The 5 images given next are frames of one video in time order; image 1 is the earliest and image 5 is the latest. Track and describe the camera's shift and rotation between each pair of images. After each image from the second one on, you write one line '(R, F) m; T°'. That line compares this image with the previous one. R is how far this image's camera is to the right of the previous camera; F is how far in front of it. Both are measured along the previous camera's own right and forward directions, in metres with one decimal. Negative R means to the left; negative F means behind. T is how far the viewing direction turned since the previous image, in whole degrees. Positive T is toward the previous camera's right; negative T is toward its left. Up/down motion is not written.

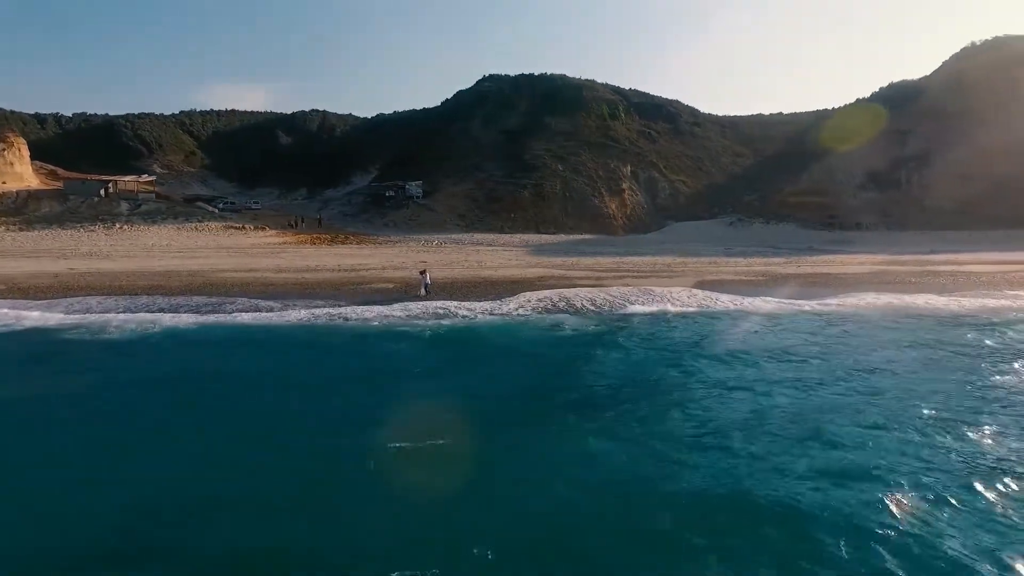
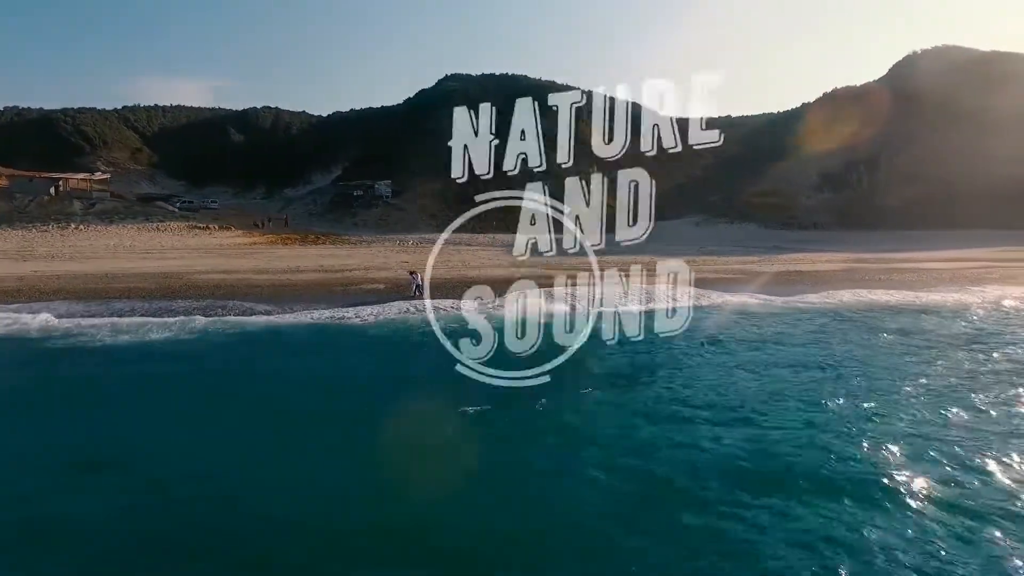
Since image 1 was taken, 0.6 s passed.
(-1.4, 0.0) m; +5°
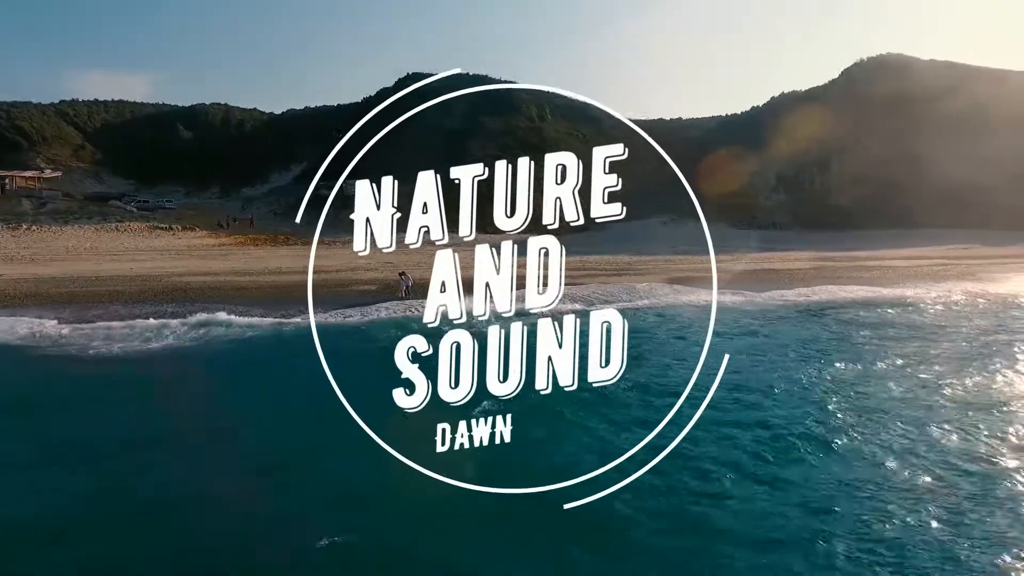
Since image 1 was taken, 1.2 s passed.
(-1.4, 0.0) m; +5°
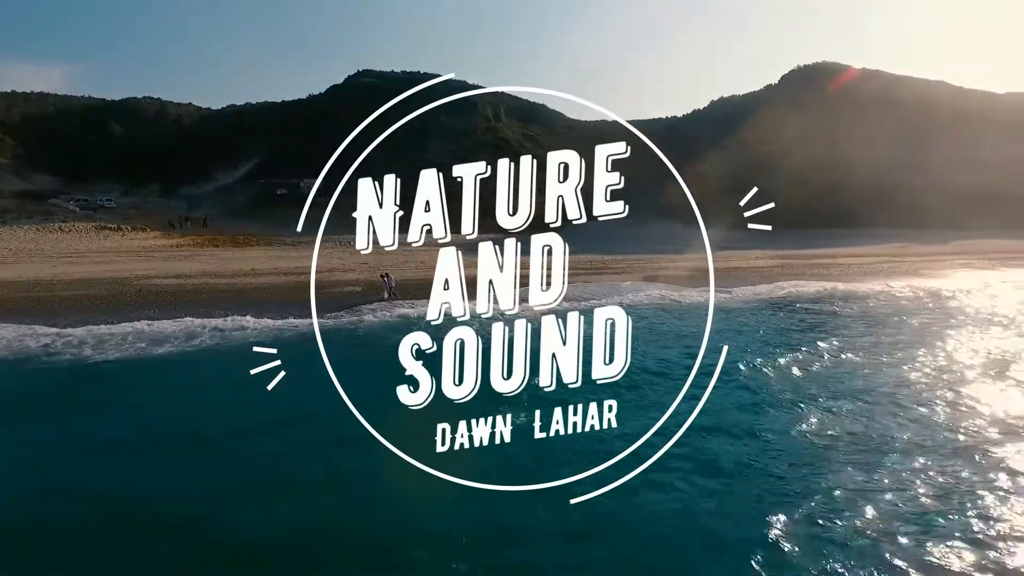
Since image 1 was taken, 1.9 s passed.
(-1.7, 0.0) m; +6°
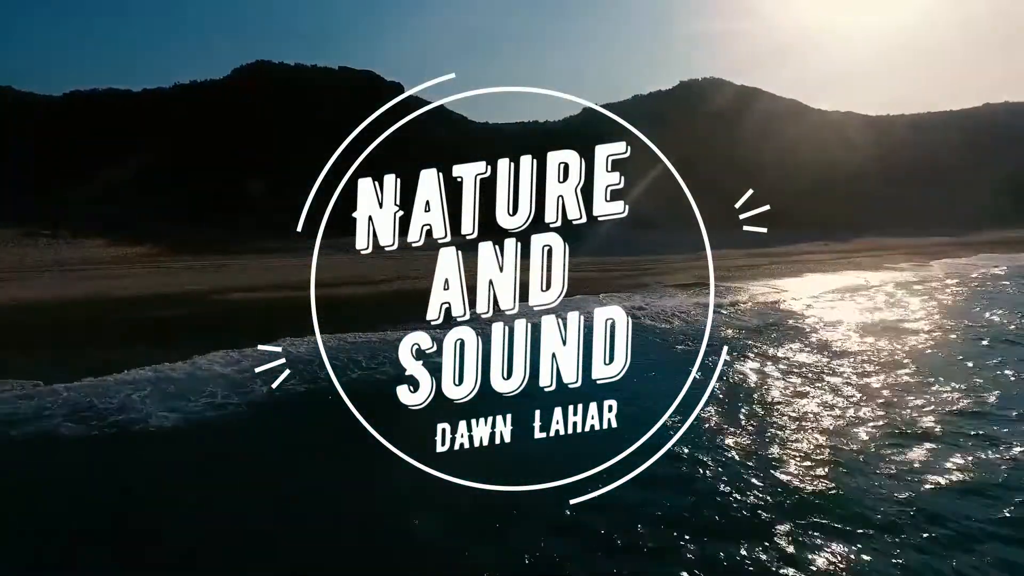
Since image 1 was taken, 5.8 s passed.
(-1.7, +0.1) m; +6°
